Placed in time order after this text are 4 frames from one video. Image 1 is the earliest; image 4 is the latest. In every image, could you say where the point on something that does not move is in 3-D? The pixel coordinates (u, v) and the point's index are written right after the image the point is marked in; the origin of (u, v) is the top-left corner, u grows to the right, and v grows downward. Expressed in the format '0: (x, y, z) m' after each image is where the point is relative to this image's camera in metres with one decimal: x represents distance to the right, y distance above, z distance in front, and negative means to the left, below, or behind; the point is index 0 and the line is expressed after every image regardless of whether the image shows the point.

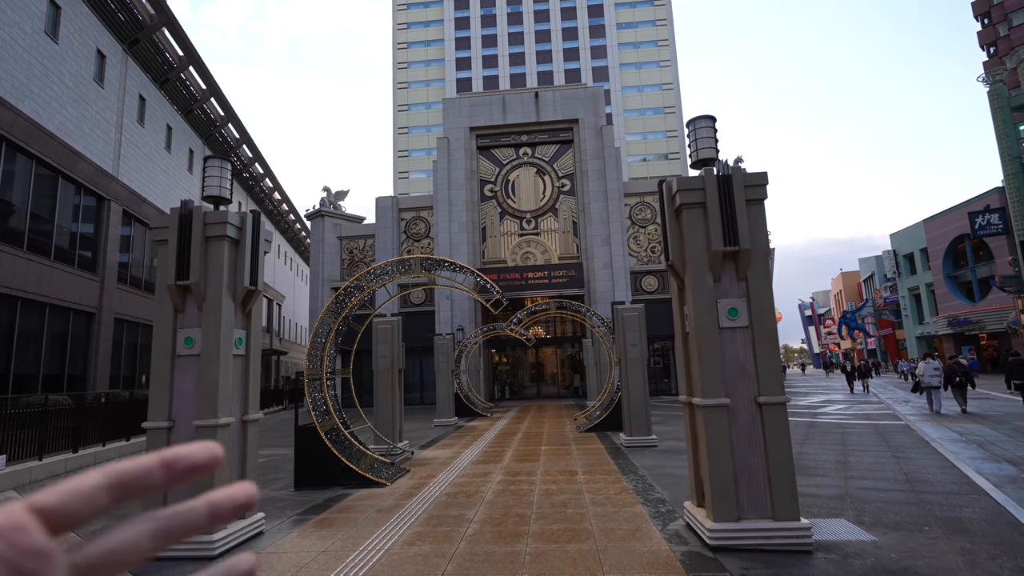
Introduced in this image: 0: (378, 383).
0: (-3.0, -2.2, +11.9) m
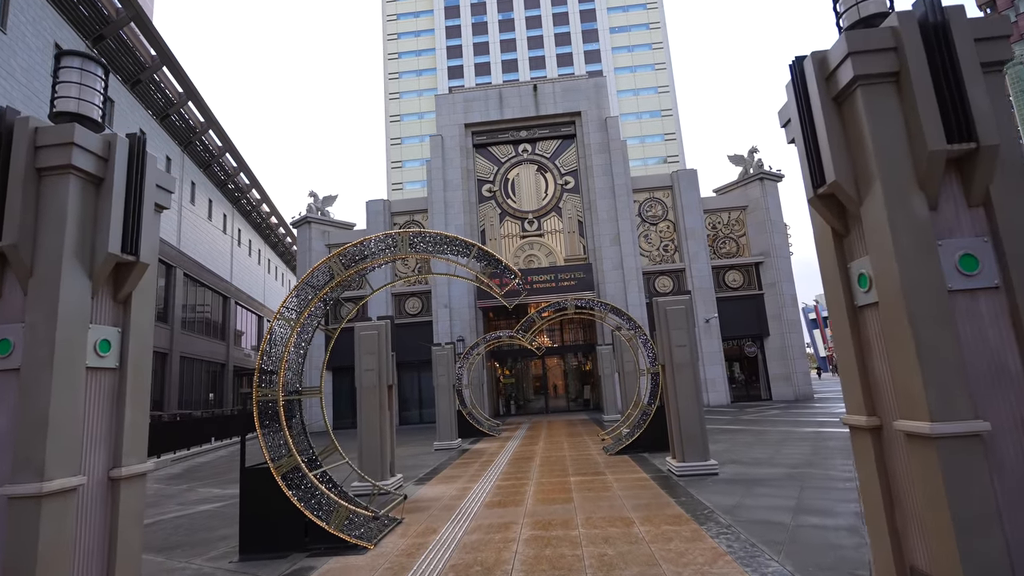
0: (-2.7, -2.1, +9.6) m
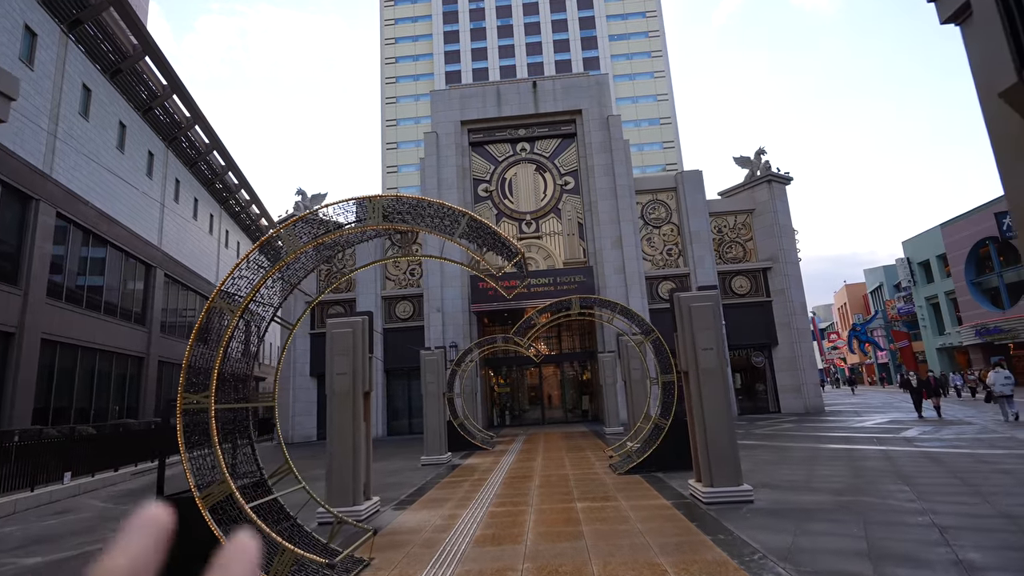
0: (-2.8, -2.0, +8.2) m
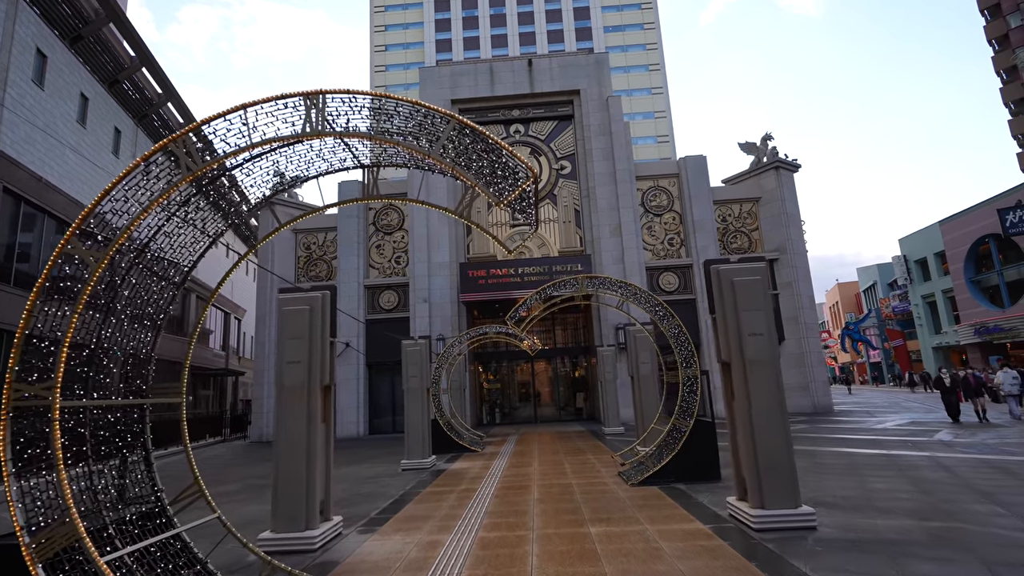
0: (-2.8, -1.5, +6.5) m
